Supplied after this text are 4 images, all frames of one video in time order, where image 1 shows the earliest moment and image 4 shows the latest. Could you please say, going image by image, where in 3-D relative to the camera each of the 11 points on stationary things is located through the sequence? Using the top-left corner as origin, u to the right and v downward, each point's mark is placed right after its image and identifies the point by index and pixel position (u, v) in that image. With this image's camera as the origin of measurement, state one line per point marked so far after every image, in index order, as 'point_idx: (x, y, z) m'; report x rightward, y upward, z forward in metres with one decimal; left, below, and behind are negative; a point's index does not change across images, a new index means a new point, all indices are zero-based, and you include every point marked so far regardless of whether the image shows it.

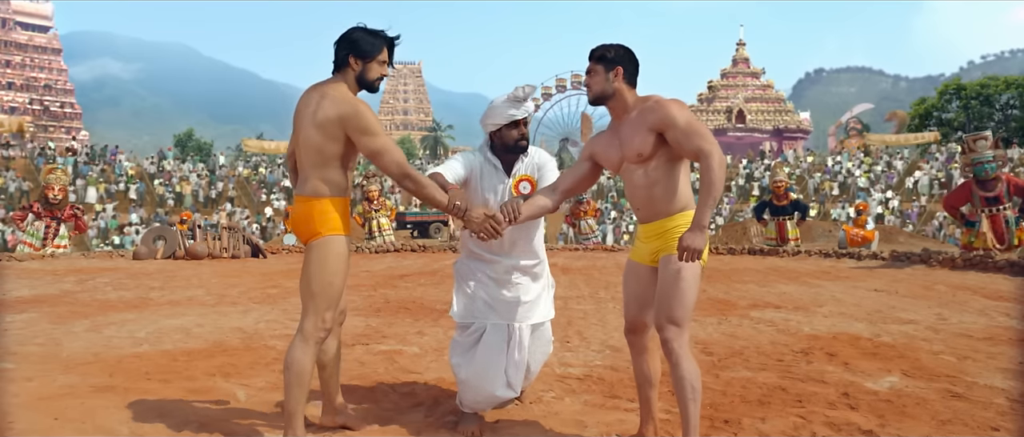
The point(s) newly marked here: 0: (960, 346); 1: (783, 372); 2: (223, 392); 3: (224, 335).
0: (+4.1, -1.2, +5.9) m
1: (+2.1, -1.2, +4.9) m
2: (-1.9, -1.1, +4.2) m
3: (-2.7, -1.1, +6.0) m
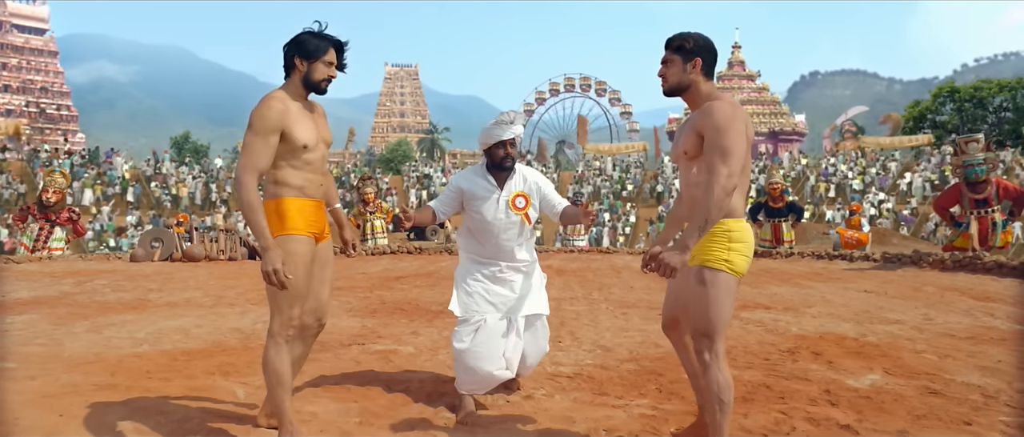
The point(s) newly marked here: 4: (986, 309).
0: (+4.0, -1.2, +6.0) m
1: (+2.0, -1.2, +5.0) m
2: (-2.0, -1.1, +4.4) m
3: (-2.8, -1.1, +6.1) m
4: (+6.4, -1.2, +8.7) m
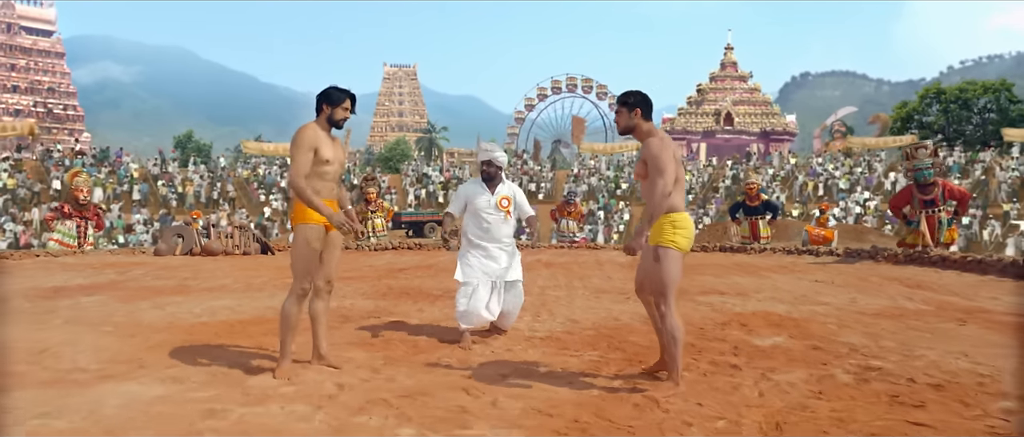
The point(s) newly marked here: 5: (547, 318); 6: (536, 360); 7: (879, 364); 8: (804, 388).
0: (+3.9, -1.2, +7.4) m
1: (+1.9, -1.2, +6.4) m
2: (-2.1, -1.1, +5.7) m
3: (-2.9, -1.1, +7.5) m
4: (+6.3, -1.2, +10.1) m
5: (+0.4, -1.1, +7.4) m
6: (+0.2, -1.2, +5.3) m
7: (+2.9, -1.1, +5.0) m
8: (+2.0, -1.1, +4.3) m
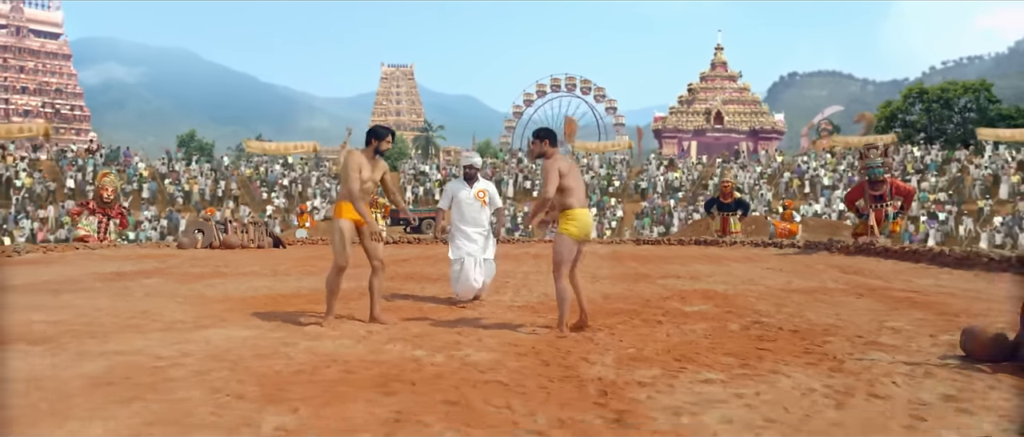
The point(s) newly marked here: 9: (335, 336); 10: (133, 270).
0: (+3.7, -1.1, +9.2) m
1: (+1.7, -1.1, +8.2) m
2: (-2.3, -1.1, +7.5) m
3: (-3.1, -1.0, +9.2) m
4: (+6.0, -1.1, +11.9) m
5: (+0.2, -1.1, +9.1) m
6: (0.0, -1.1, +7.0) m
7: (+2.7, -1.1, +6.8) m
8: (+1.8, -1.1, +6.1) m
9: (-1.6, -1.0, +5.7) m
10: (-6.9, -1.0, +11.7) m
